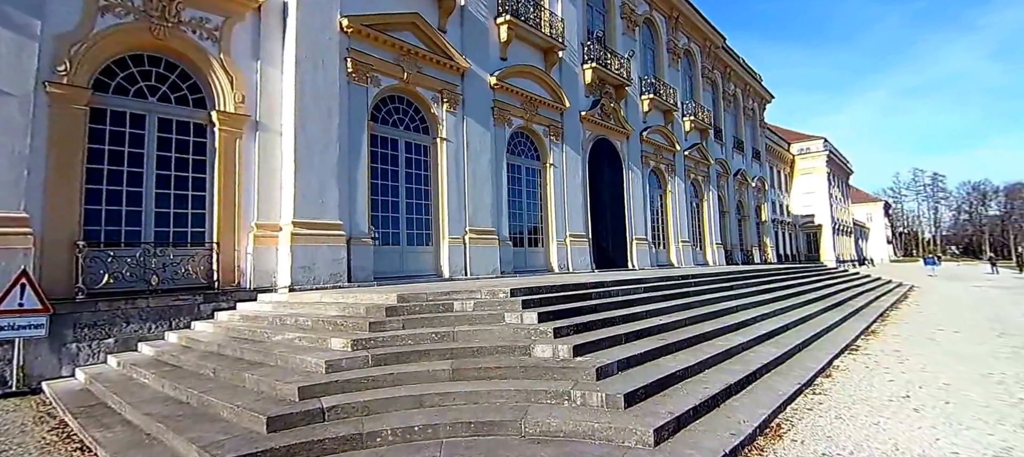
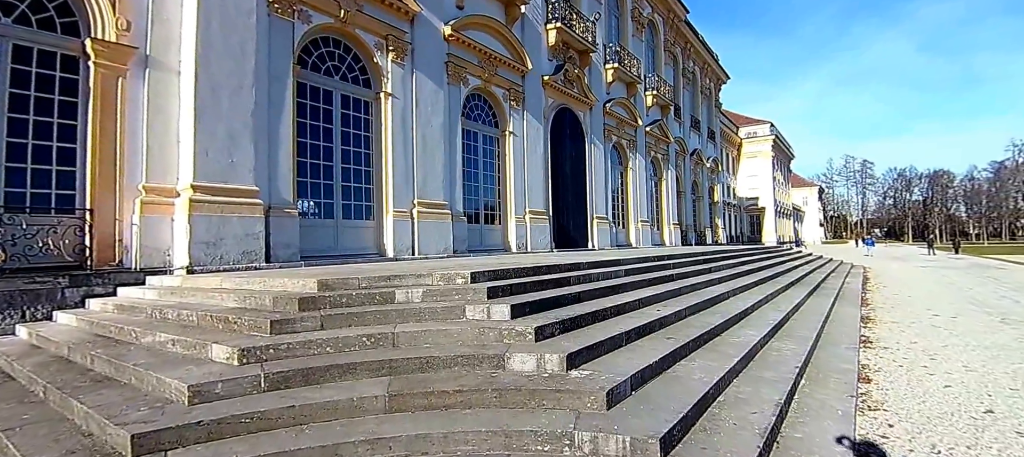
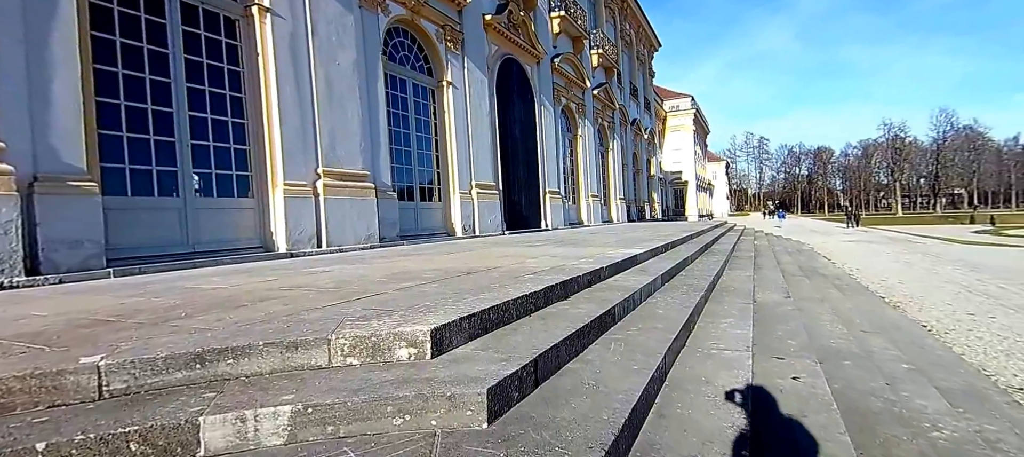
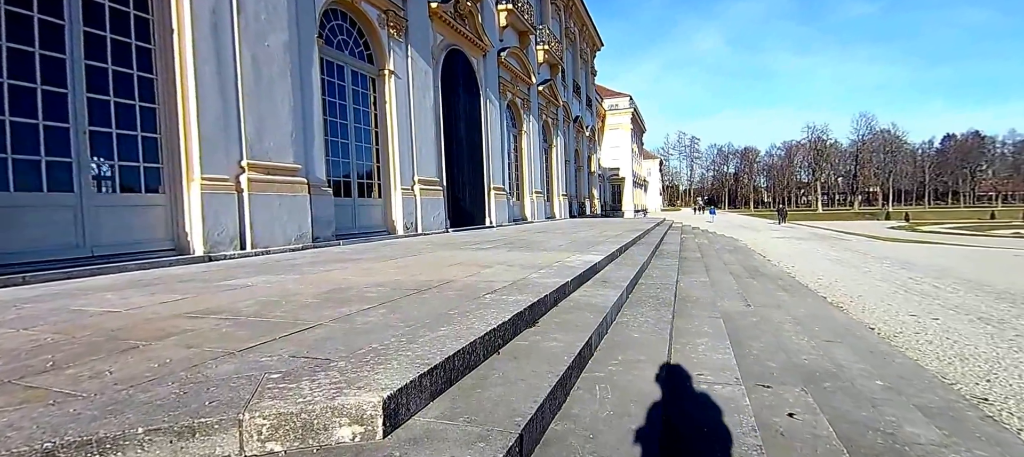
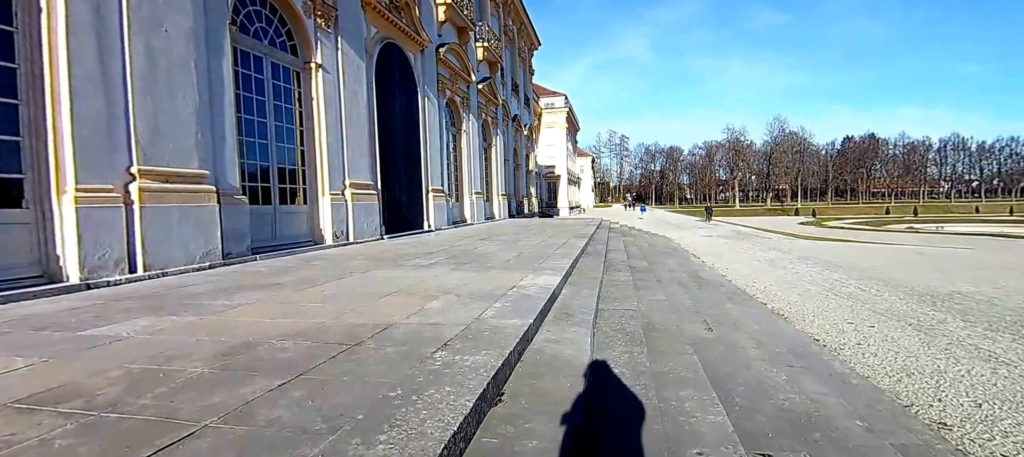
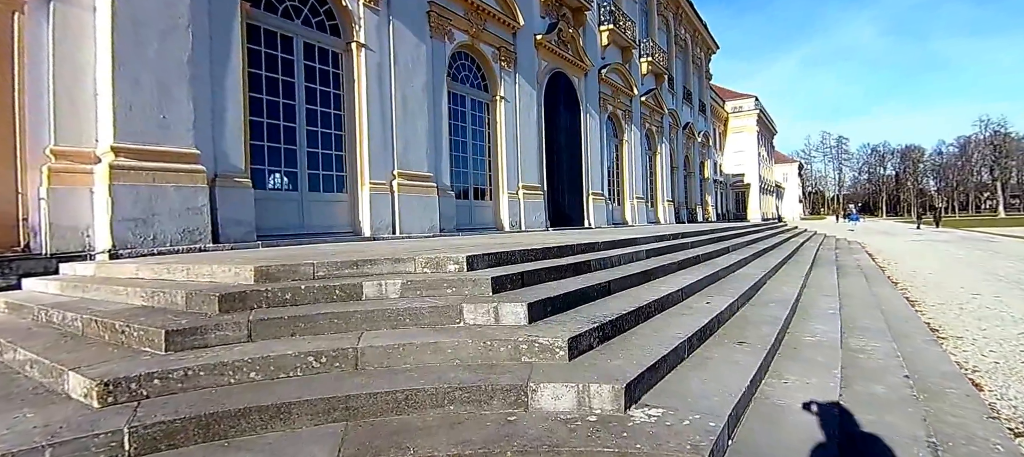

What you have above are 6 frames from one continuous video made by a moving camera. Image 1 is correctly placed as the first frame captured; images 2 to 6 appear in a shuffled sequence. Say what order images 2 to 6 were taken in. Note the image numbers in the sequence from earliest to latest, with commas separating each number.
2, 6, 3, 4, 5
